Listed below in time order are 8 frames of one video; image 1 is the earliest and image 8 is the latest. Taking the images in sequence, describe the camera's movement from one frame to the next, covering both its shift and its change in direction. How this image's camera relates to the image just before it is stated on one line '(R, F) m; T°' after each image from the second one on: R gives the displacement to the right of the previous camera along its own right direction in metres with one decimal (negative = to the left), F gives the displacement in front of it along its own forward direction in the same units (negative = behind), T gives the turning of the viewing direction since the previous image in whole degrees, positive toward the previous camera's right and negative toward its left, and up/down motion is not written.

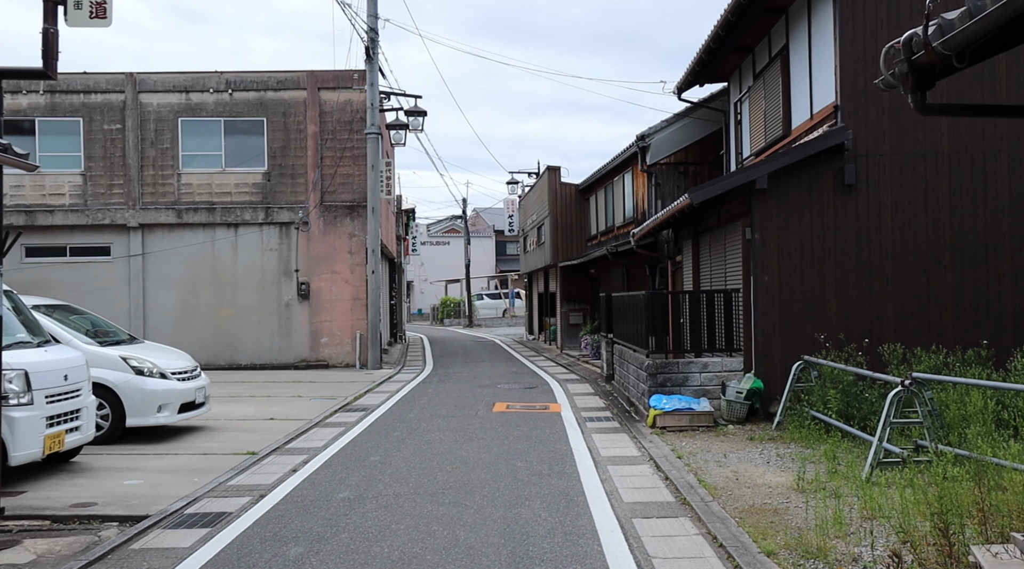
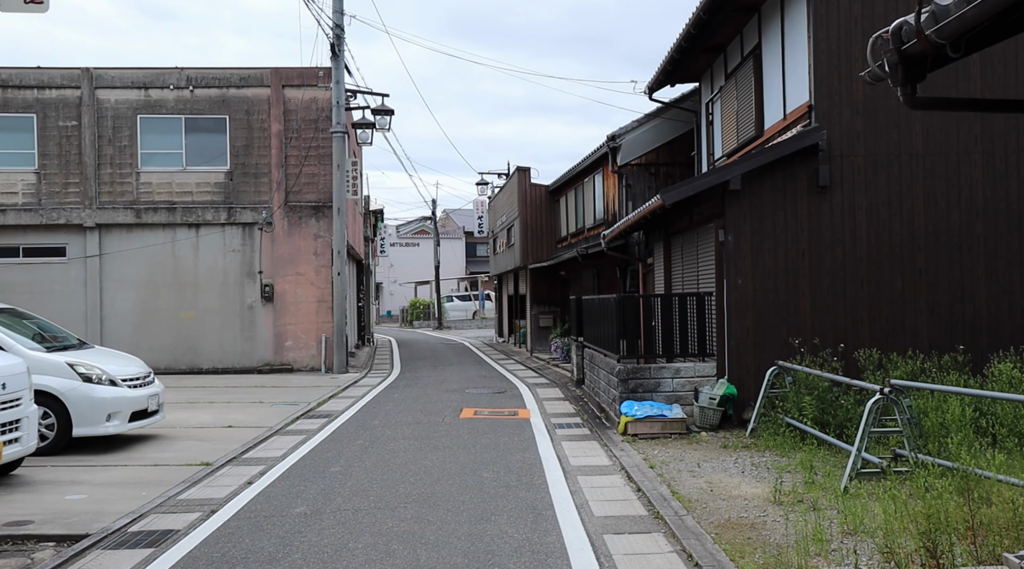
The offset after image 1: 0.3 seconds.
(0.0, +0.3) m; +2°
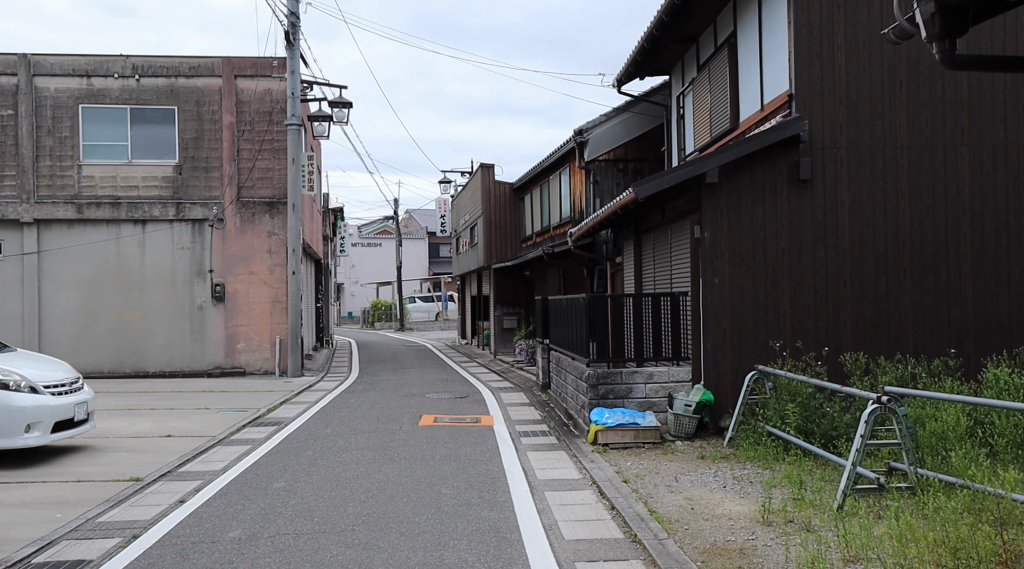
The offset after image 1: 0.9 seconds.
(0.0, +0.6) m; +3°
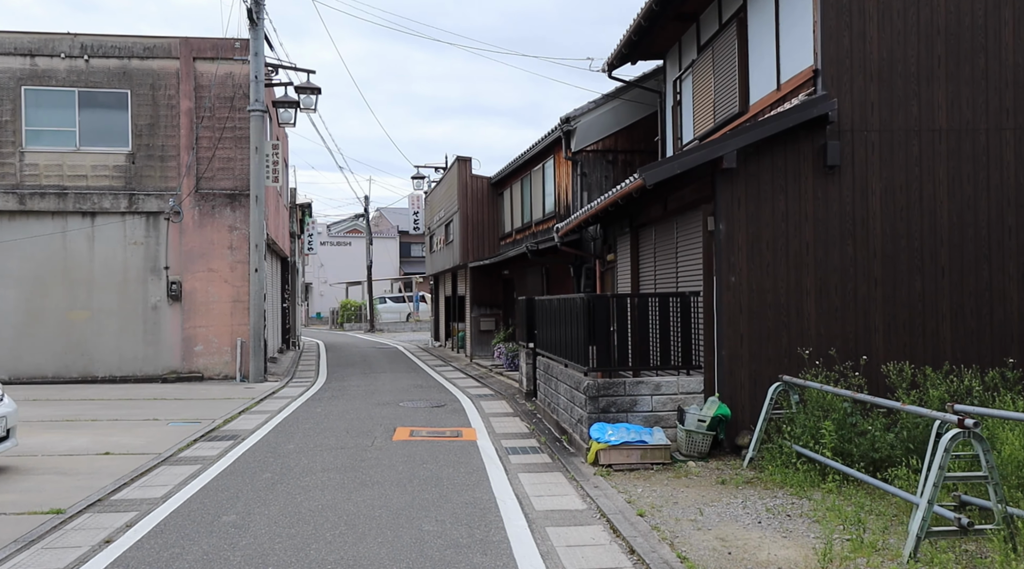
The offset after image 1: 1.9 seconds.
(-0.2, +1.0) m; +2°
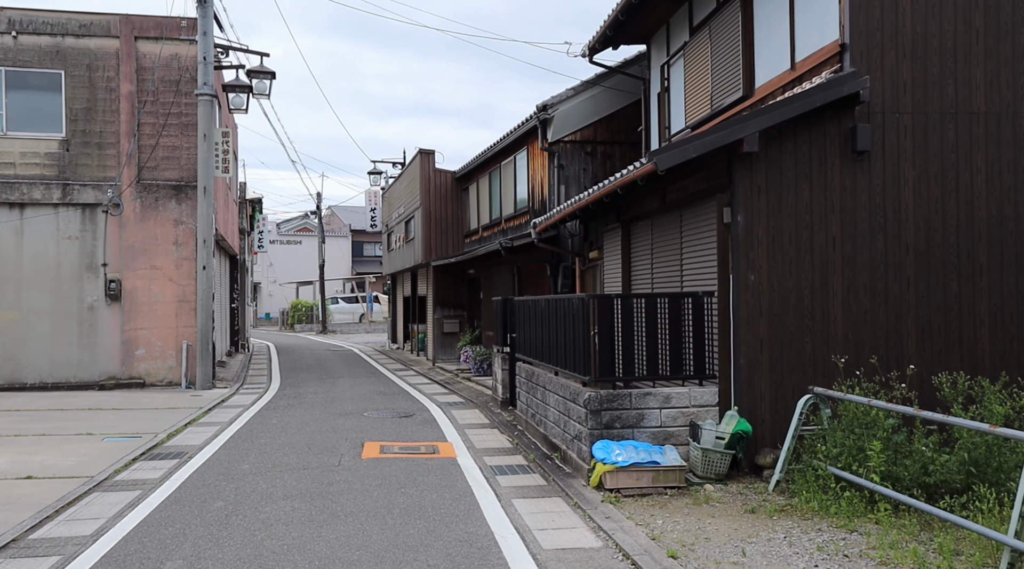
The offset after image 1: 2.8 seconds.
(-0.3, +0.9) m; +4°
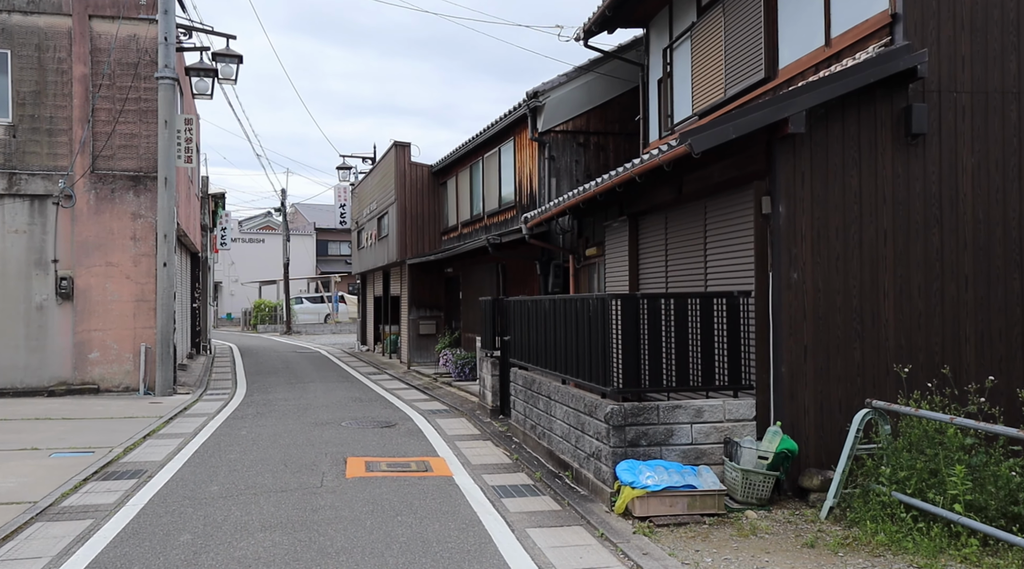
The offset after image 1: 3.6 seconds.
(-0.4, +0.8) m; +3°
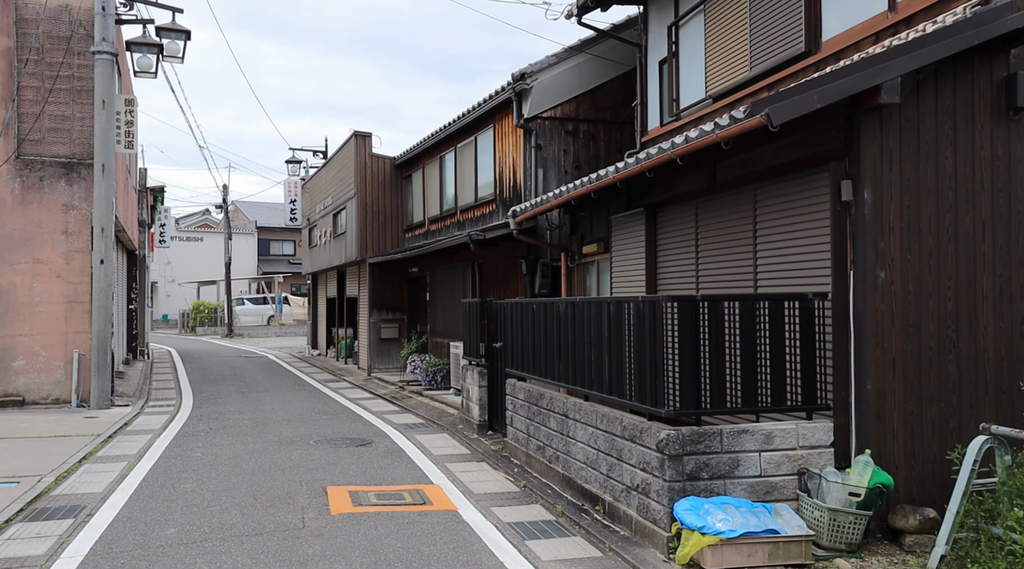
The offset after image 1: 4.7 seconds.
(-0.6, +1.1) m; +4°
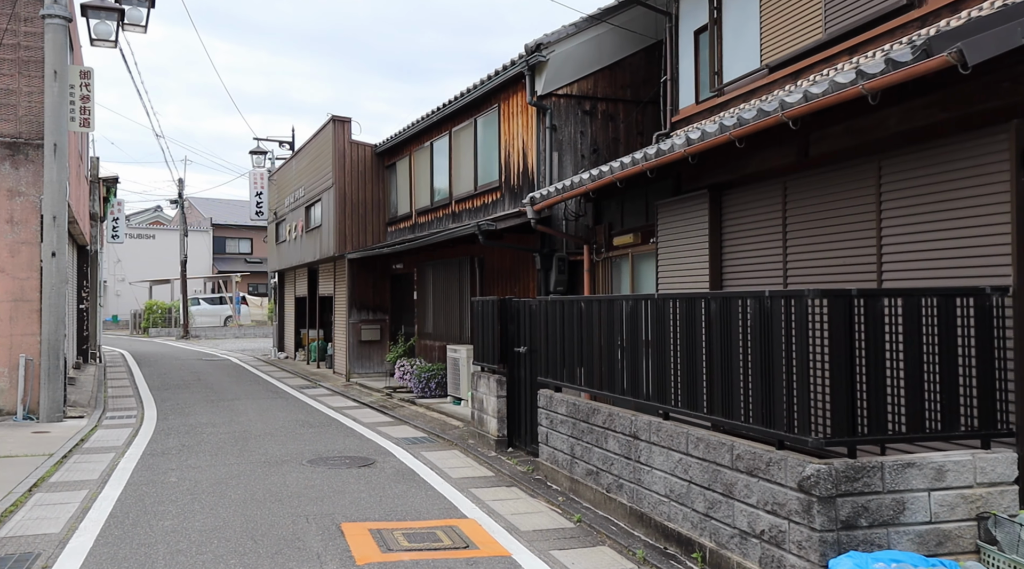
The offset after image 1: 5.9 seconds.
(-0.7, +1.2) m; +3°
